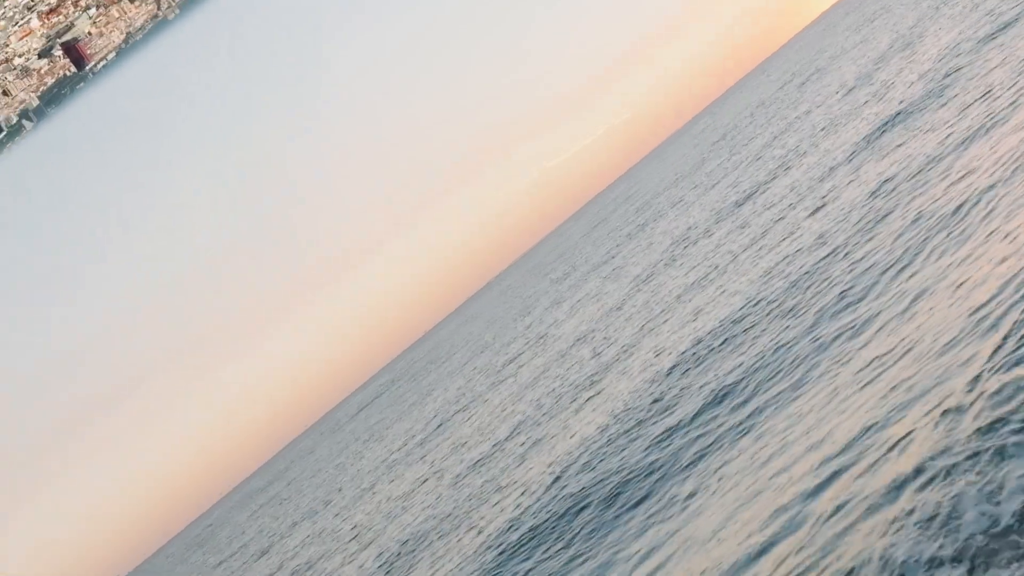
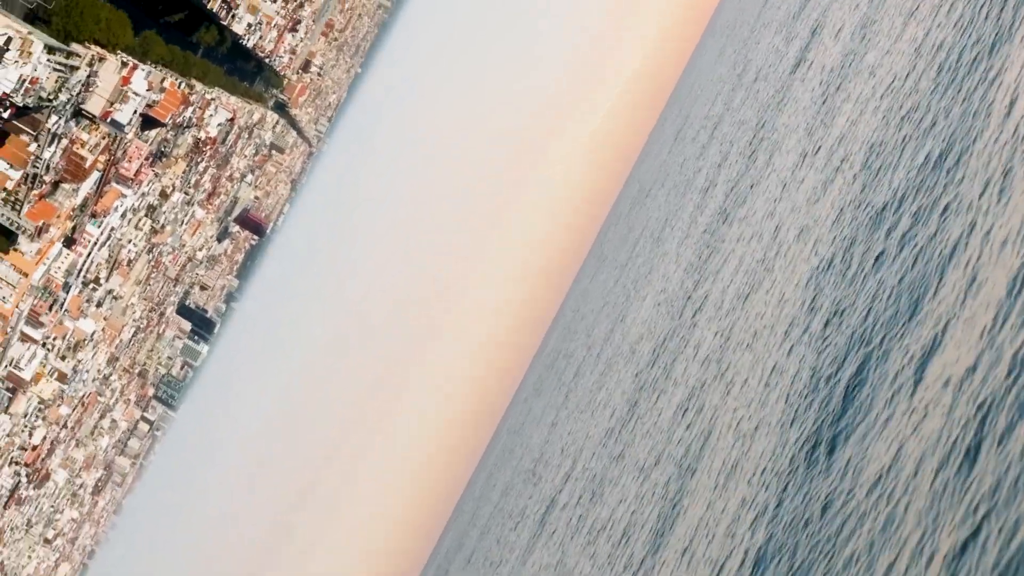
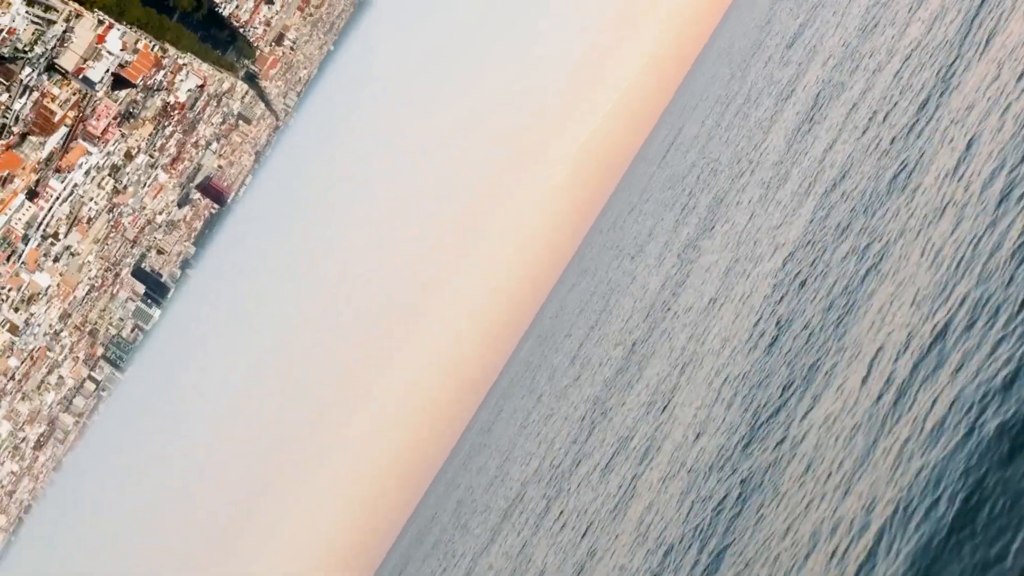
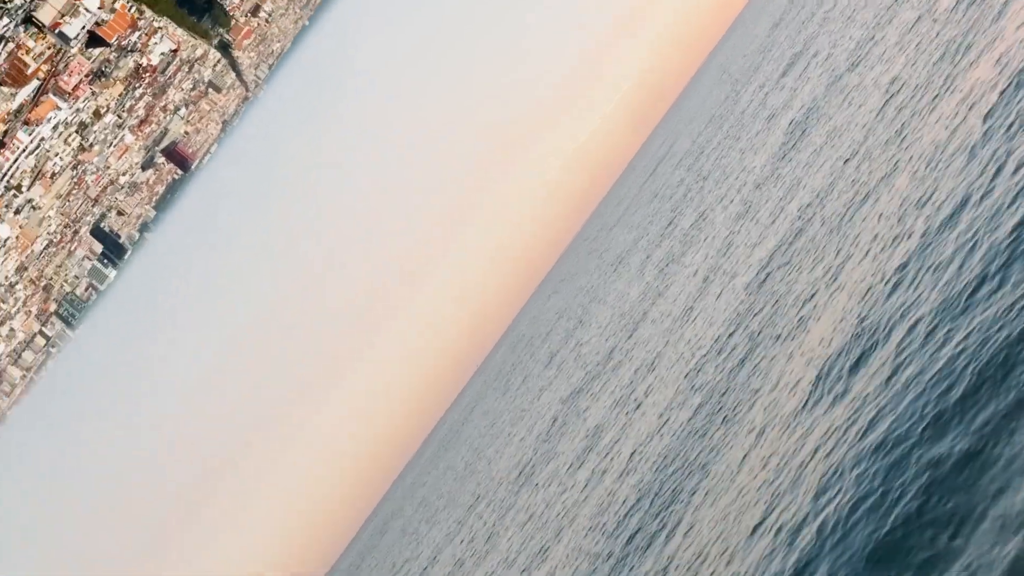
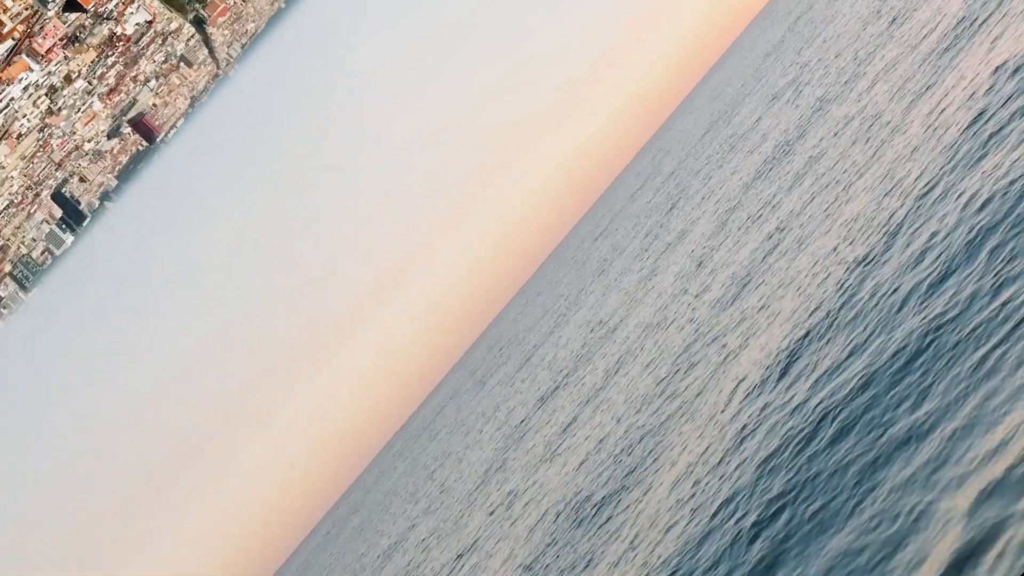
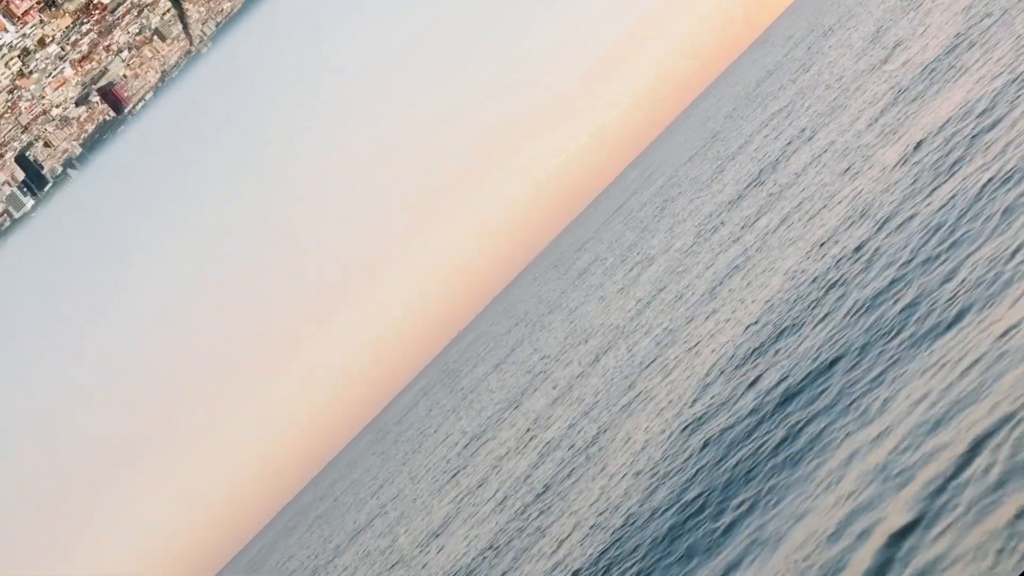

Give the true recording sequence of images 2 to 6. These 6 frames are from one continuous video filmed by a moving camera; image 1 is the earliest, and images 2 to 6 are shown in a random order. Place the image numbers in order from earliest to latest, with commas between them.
6, 5, 4, 3, 2
